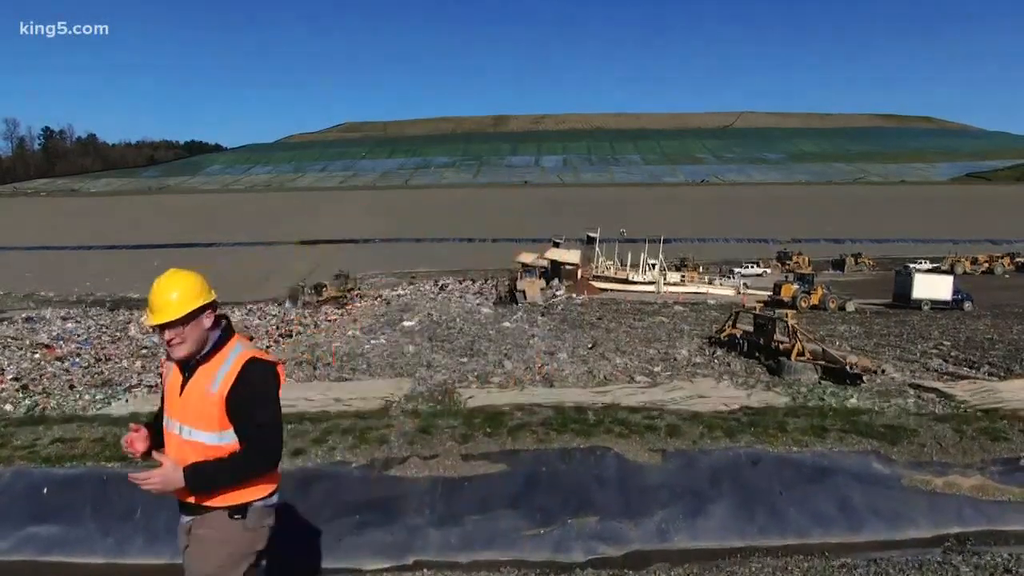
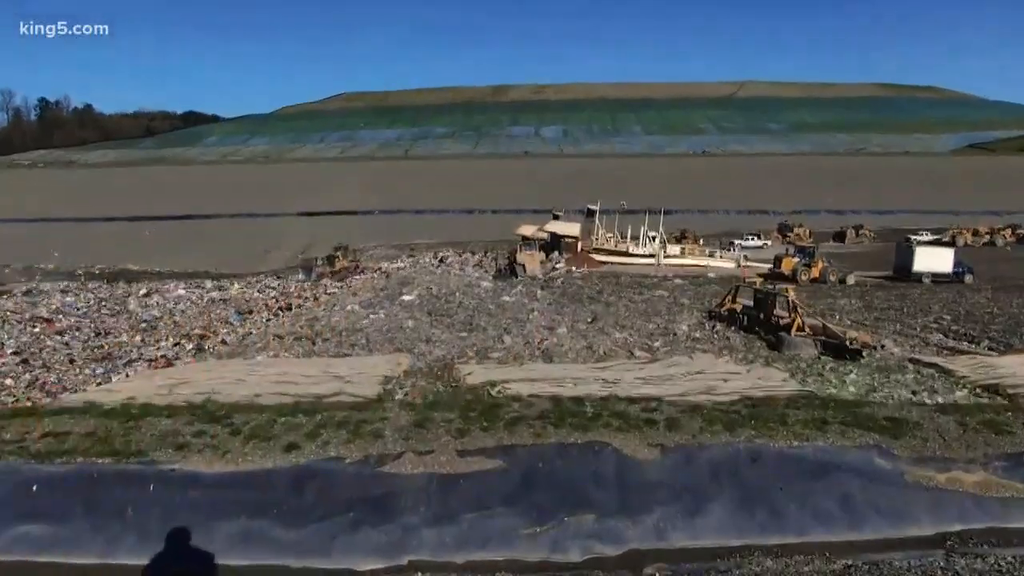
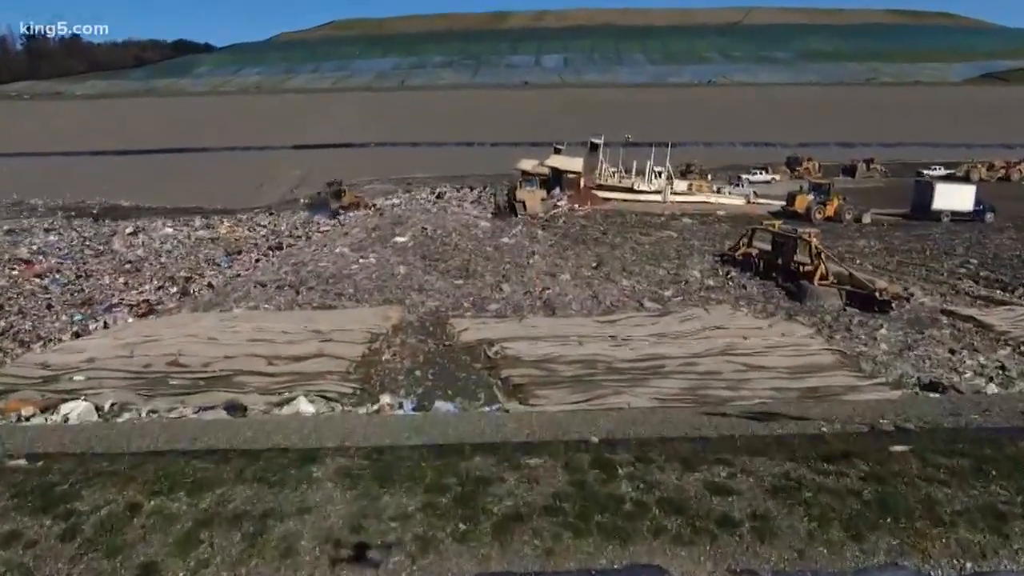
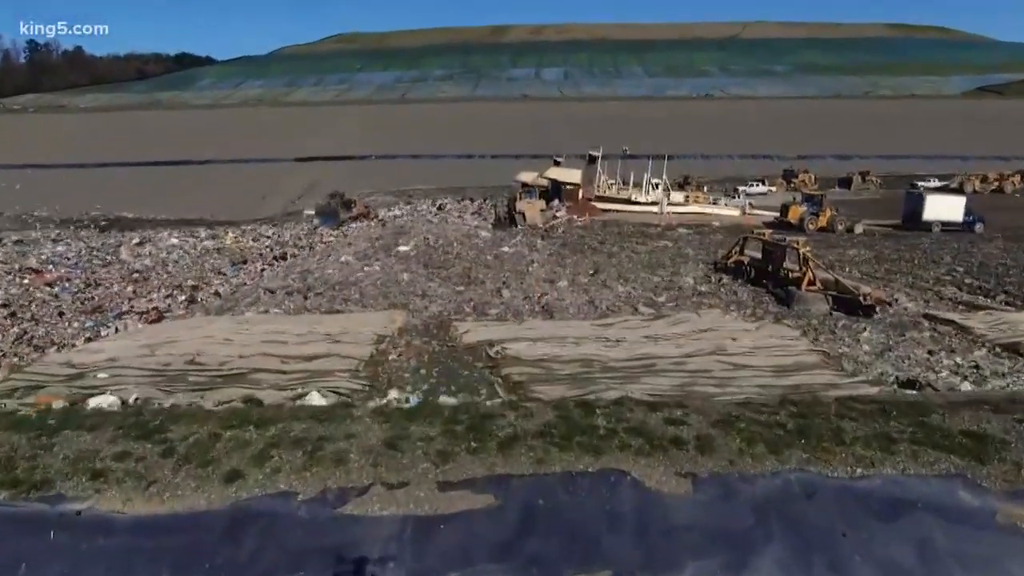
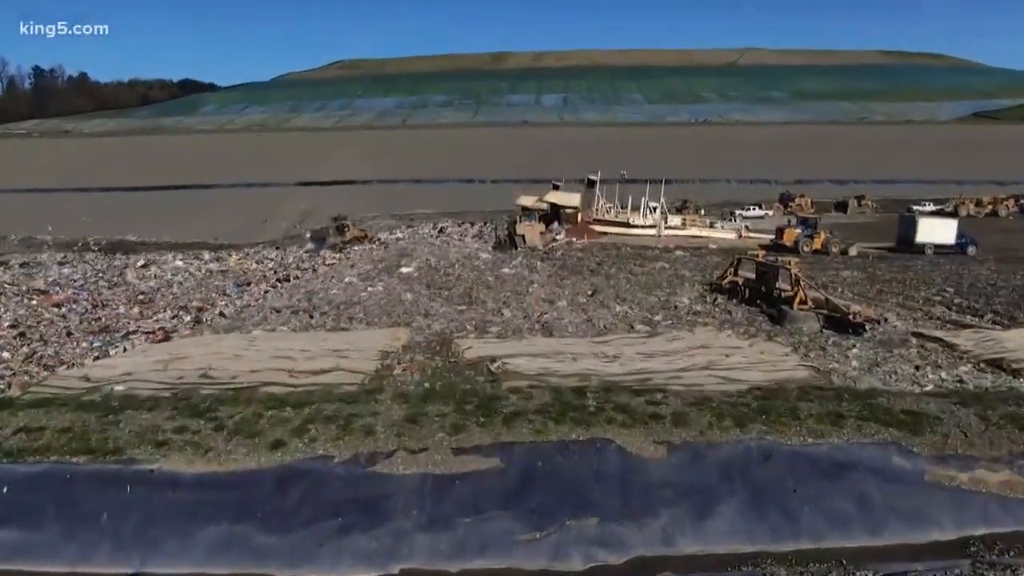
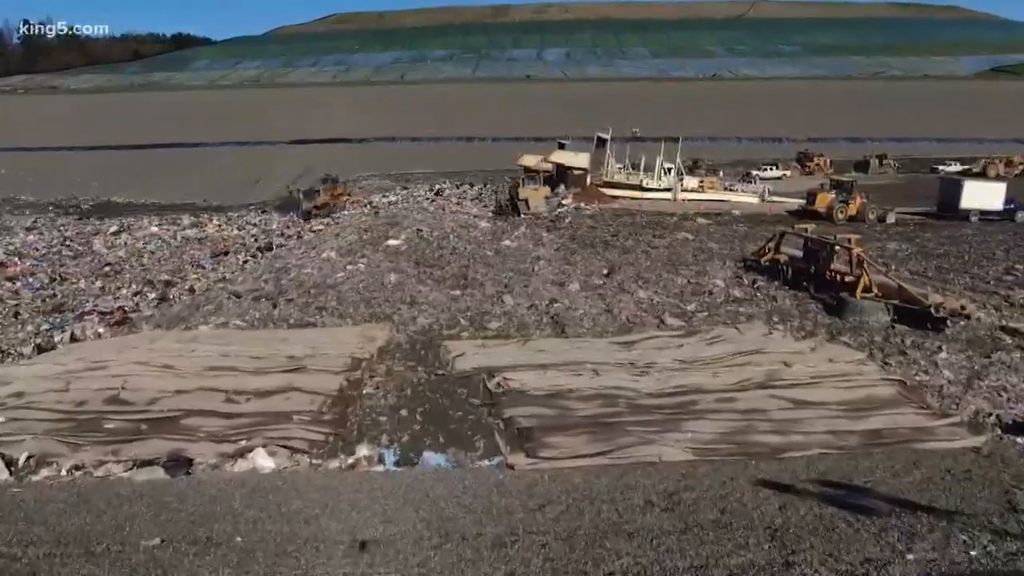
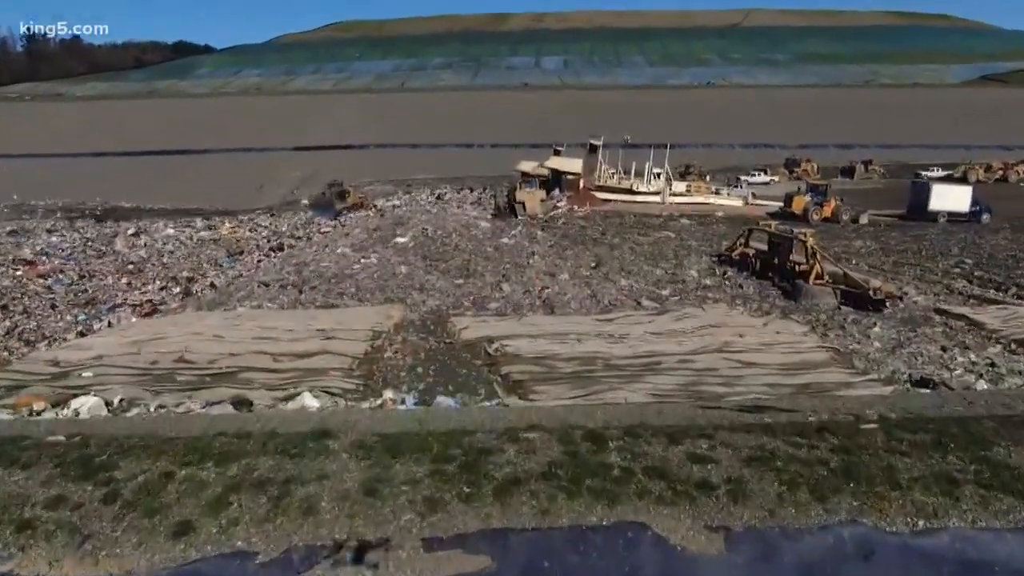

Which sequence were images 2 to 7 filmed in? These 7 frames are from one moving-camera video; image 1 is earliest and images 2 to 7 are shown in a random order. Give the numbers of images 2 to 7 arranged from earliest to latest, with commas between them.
2, 5, 4, 7, 3, 6
